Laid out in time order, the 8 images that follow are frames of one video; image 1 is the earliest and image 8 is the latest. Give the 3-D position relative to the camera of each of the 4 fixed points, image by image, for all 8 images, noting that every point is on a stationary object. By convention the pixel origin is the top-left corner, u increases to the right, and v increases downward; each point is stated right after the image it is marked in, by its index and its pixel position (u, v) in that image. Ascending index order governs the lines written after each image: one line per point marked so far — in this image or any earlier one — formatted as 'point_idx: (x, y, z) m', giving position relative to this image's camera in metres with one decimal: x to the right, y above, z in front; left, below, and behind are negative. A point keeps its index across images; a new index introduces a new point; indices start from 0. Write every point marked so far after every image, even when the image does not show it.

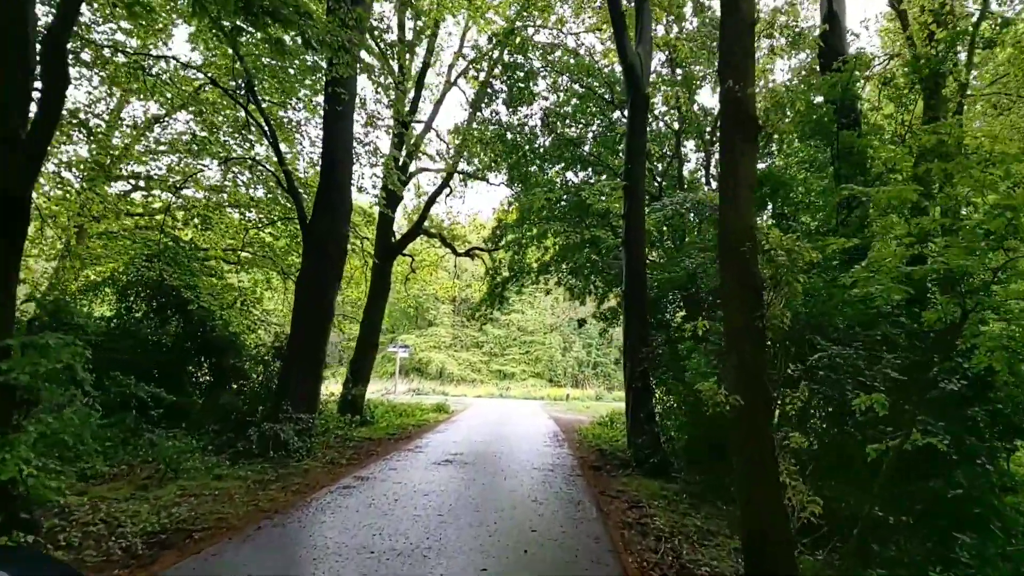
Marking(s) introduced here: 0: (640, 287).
0: (+1.7, 0.0, +10.1) m
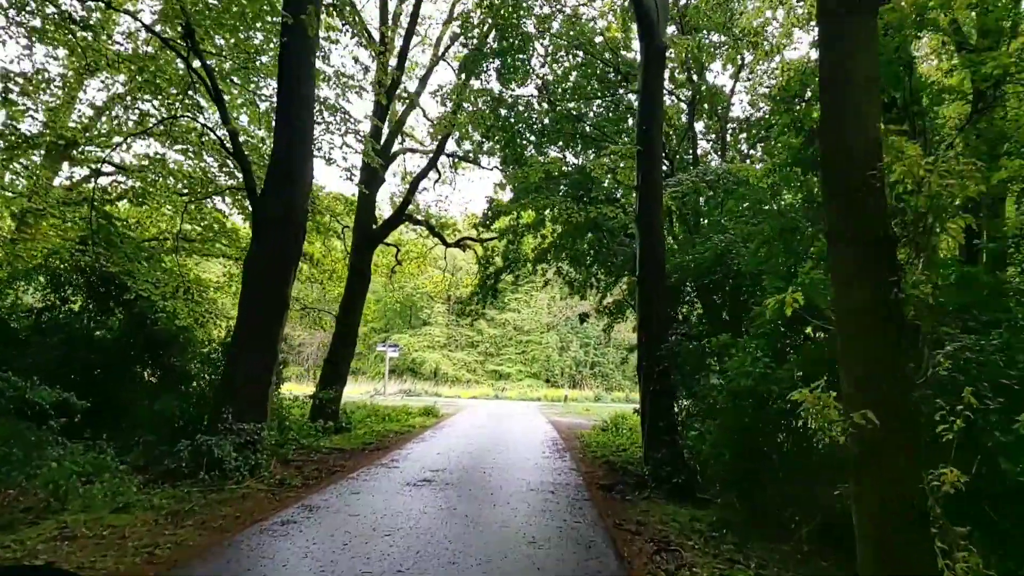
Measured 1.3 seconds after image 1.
0: (+1.7, +0.2, +8.5) m
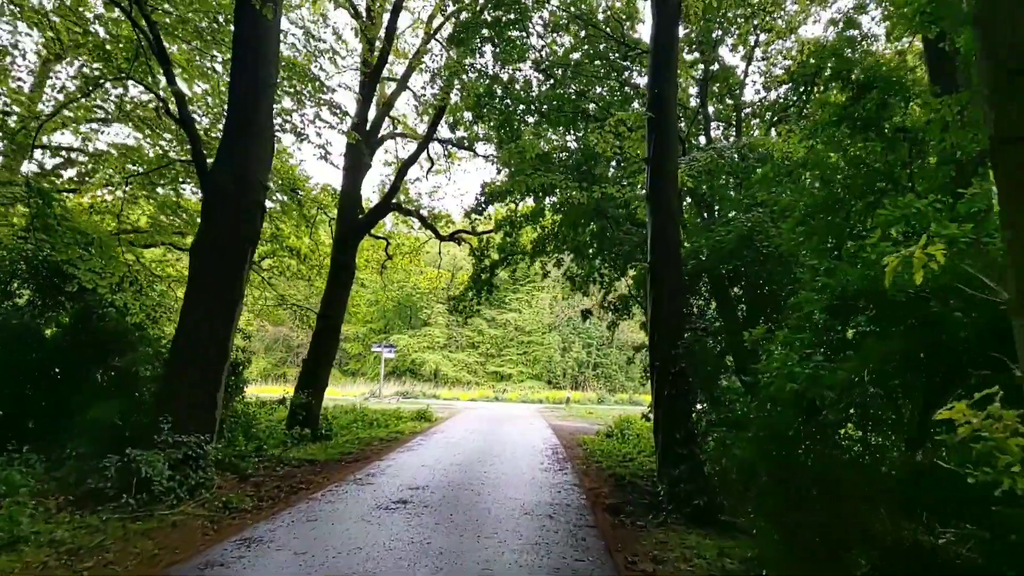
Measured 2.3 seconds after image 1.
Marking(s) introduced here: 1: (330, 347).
0: (+1.6, +0.3, +7.3) m
1: (-3.2, -1.1, +13.1) m
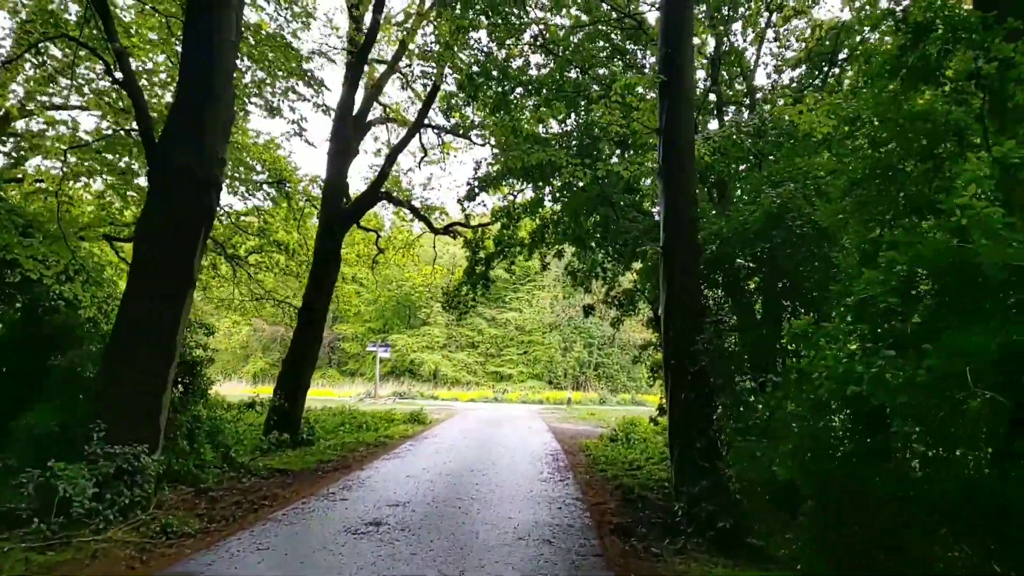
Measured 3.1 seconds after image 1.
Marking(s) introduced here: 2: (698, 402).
0: (+1.5, +0.4, +6.4) m
1: (-3.3, -0.9, +12.2) m
2: (+1.5, -0.9, +5.9) m
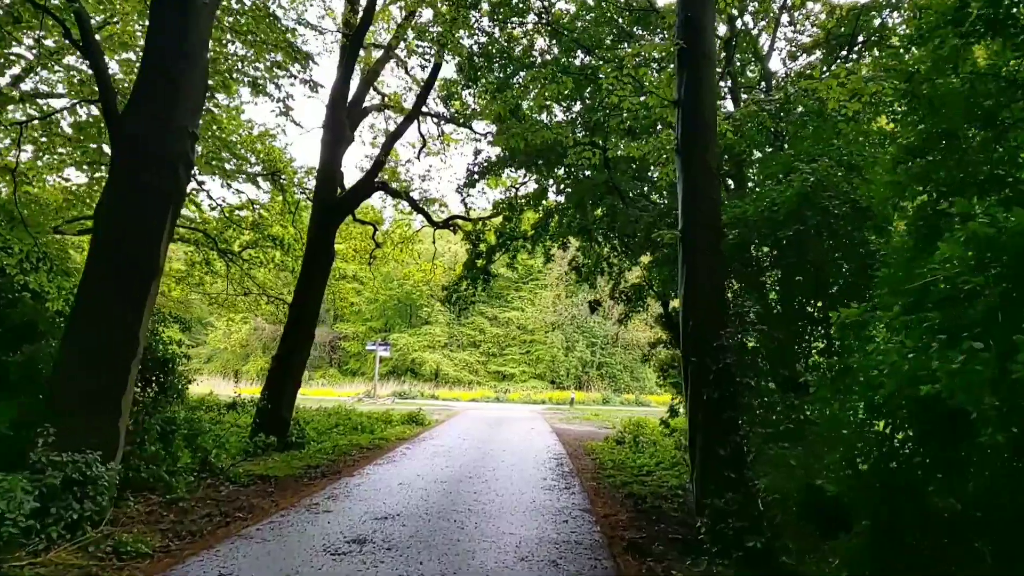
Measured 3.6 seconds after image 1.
0: (+1.5, +0.5, +5.7) m
1: (-3.3, -0.9, +11.6) m
2: (+1.5, -0.8, +5.3) m
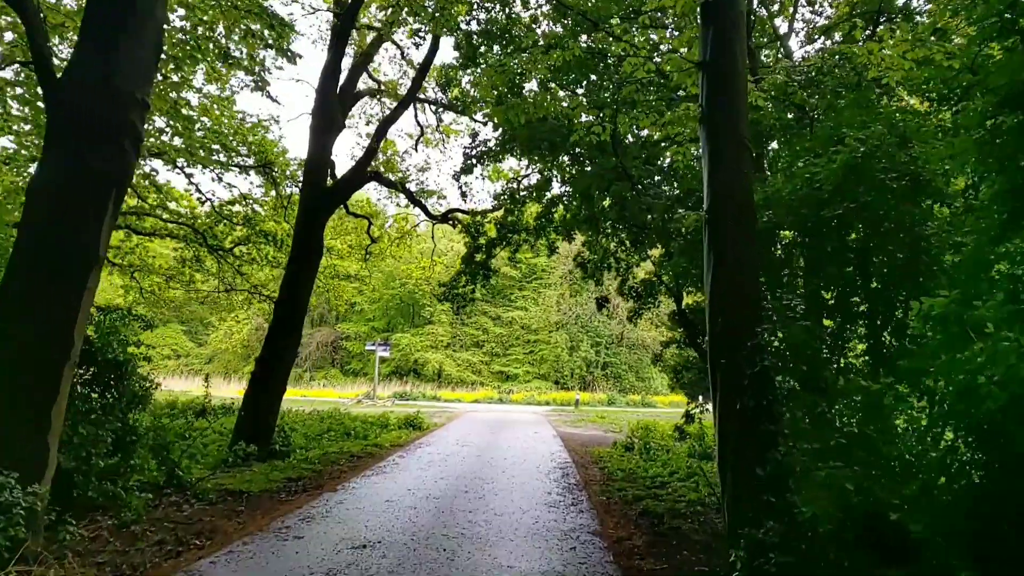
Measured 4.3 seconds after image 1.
0: (+1.5, +0.6, +4.9) m
1: (-3.2, -0.8, +10.8) m
2: (+1.5, -0.8, +4.5) m
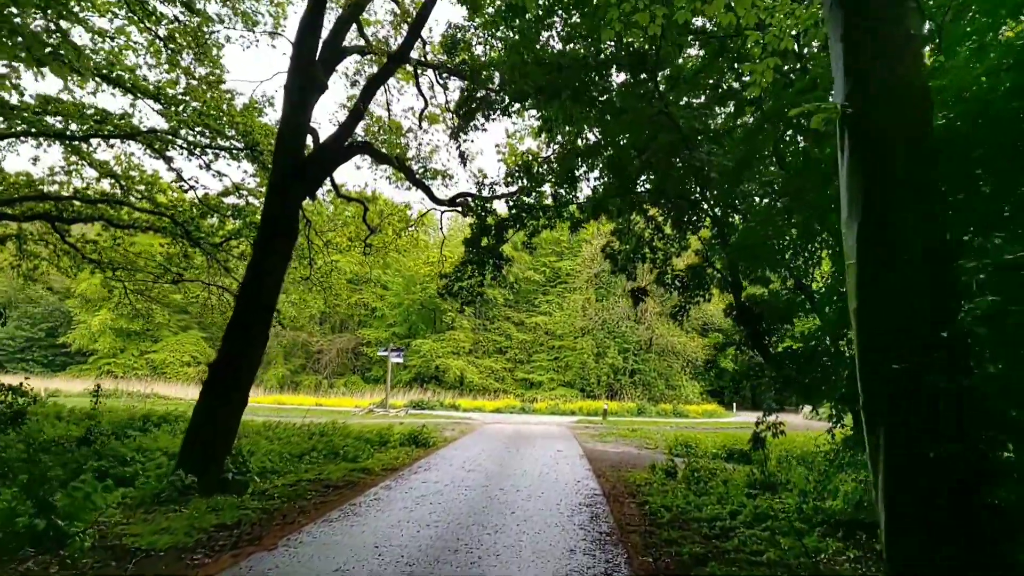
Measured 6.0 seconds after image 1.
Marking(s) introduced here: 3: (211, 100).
0: (+1.5, +0.8, +2.8) m
1: (-3.0, -0.7, +8.8) m
2: (+1.4, -0.6, +2.3) m
3: (-6.7, +4.2, +16.5) m
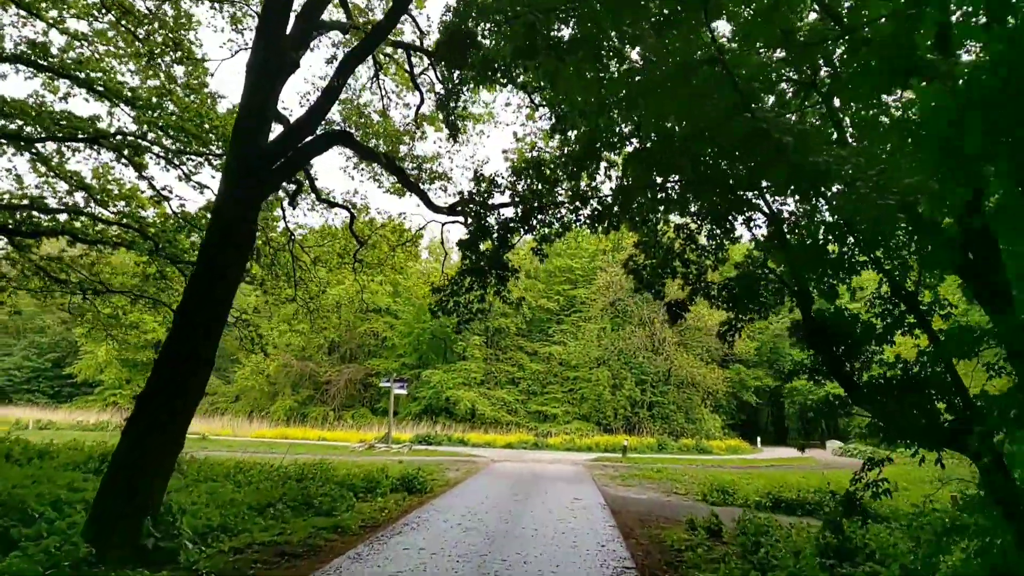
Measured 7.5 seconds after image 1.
0: (+1.4, +0.9, +1.1) m
1: (-3.0, -0.8, +7.1) m
2: (+1.4, -0.4, +0.5) m
3: (-6.5, +3.7, +15.0) m
